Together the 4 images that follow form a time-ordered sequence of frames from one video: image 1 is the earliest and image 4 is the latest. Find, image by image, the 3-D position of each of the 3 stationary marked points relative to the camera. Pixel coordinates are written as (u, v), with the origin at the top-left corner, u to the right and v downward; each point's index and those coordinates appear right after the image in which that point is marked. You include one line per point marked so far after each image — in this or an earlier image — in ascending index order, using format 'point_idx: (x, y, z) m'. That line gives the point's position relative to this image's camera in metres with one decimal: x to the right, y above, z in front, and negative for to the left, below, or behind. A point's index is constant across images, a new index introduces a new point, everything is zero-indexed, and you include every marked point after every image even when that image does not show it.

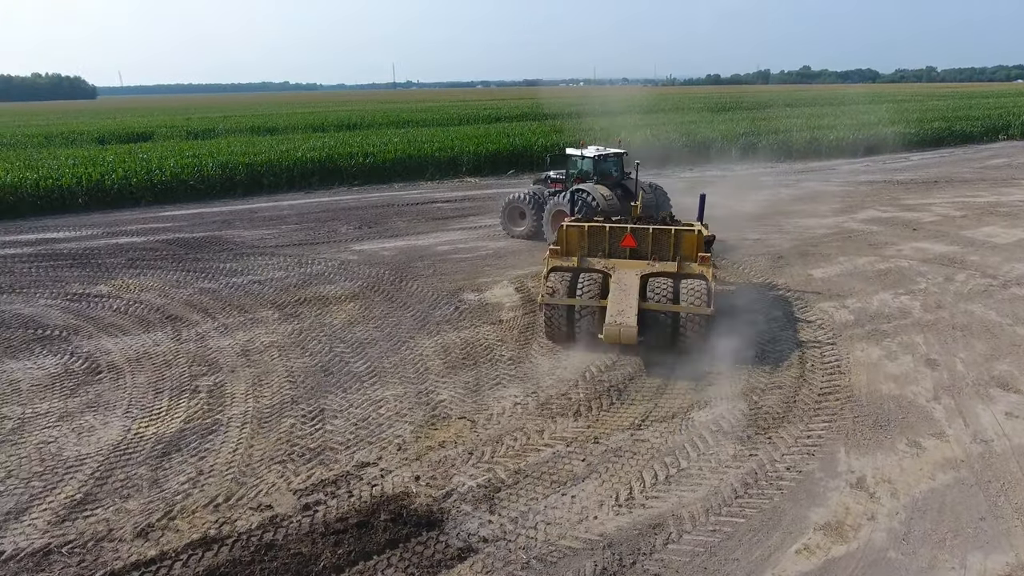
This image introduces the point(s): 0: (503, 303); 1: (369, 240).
0: (-0.1, -0.2, +9.2) m
1: (-2.9, +1.0, +13.2) m
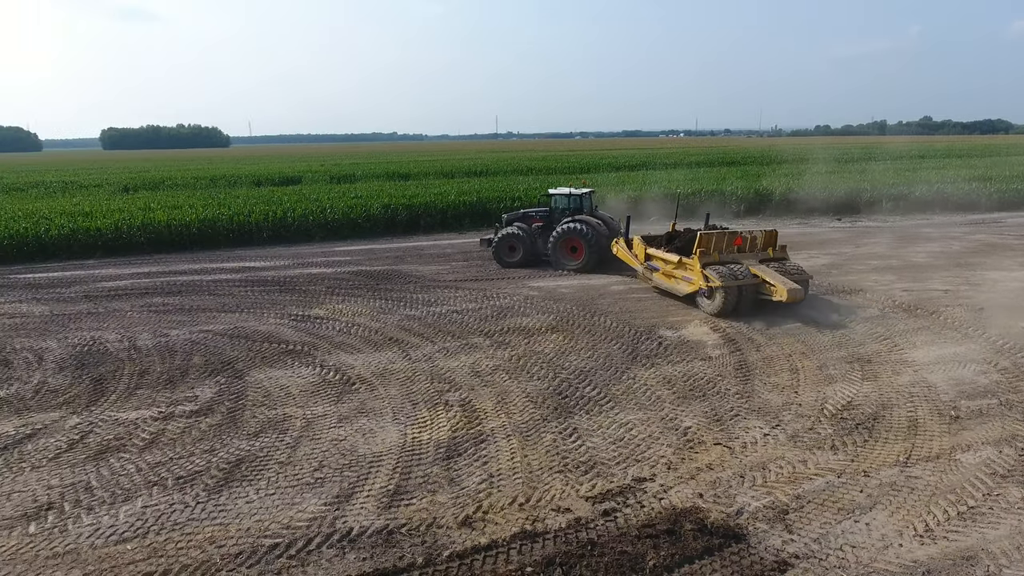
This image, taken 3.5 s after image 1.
0: (+2.8, -0.7, +9.4) m
1: (+0.6, +0.2, +13.9) m
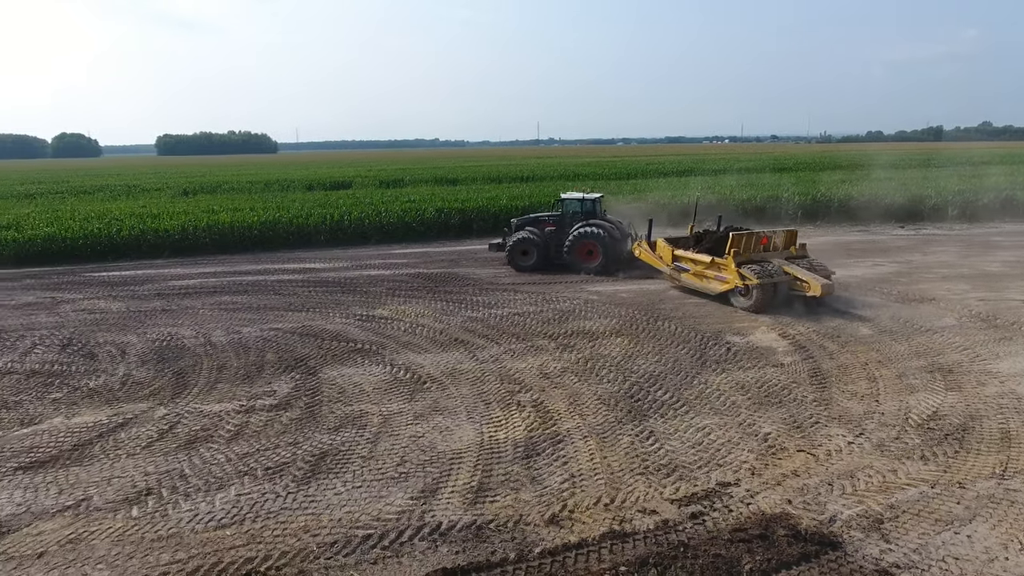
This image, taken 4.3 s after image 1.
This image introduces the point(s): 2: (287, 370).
0: (+3.7, -0.8, +9.2) m
1: (+1.8, +0.1, +13.8) m
2: (-3.1, -1.1, +8.9) m
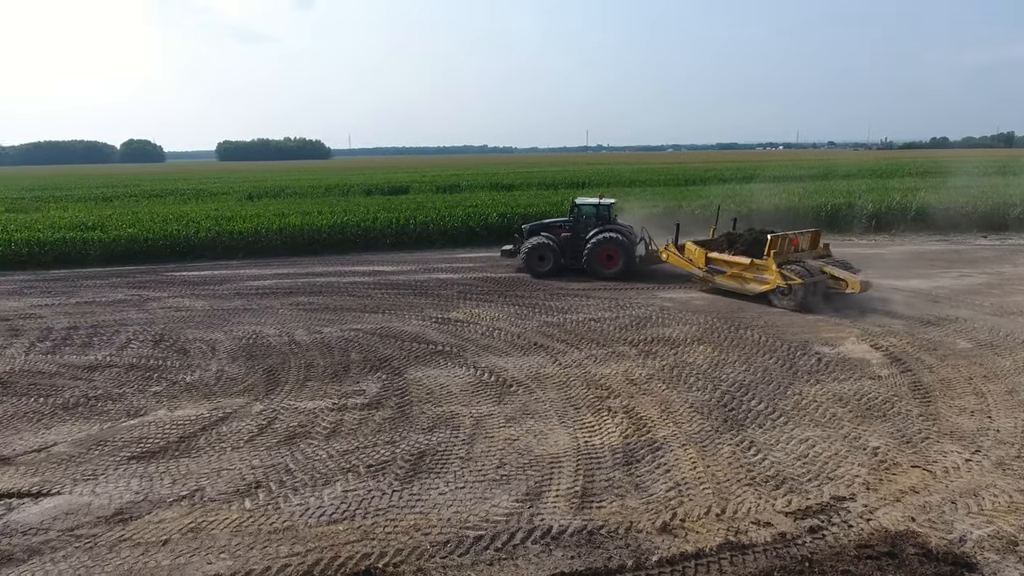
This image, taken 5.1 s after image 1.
0: (+4.9, -1.0, +8.9) m
1: (+3.3, 0.0, +13.7) m
2: (-1.9, -1.1, +9.0) m
